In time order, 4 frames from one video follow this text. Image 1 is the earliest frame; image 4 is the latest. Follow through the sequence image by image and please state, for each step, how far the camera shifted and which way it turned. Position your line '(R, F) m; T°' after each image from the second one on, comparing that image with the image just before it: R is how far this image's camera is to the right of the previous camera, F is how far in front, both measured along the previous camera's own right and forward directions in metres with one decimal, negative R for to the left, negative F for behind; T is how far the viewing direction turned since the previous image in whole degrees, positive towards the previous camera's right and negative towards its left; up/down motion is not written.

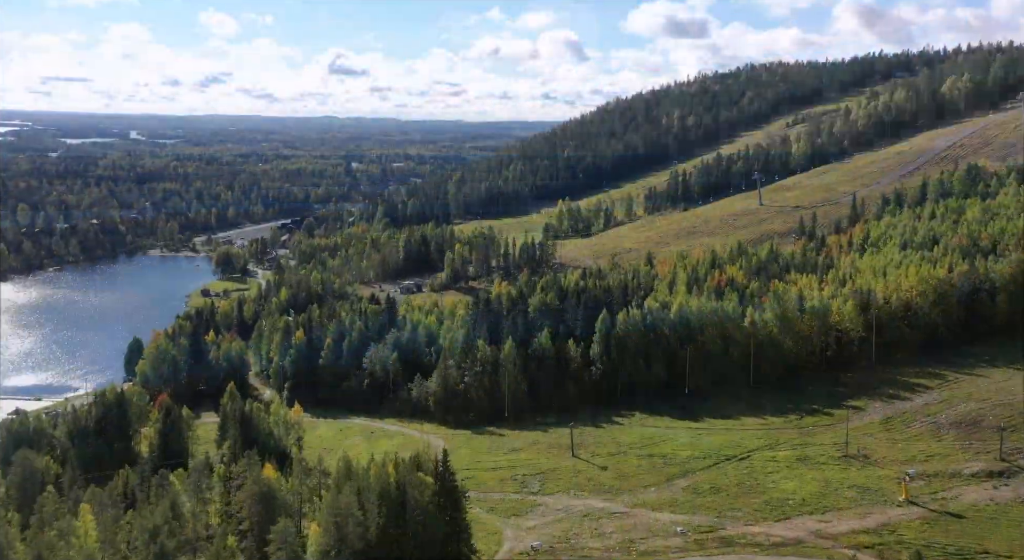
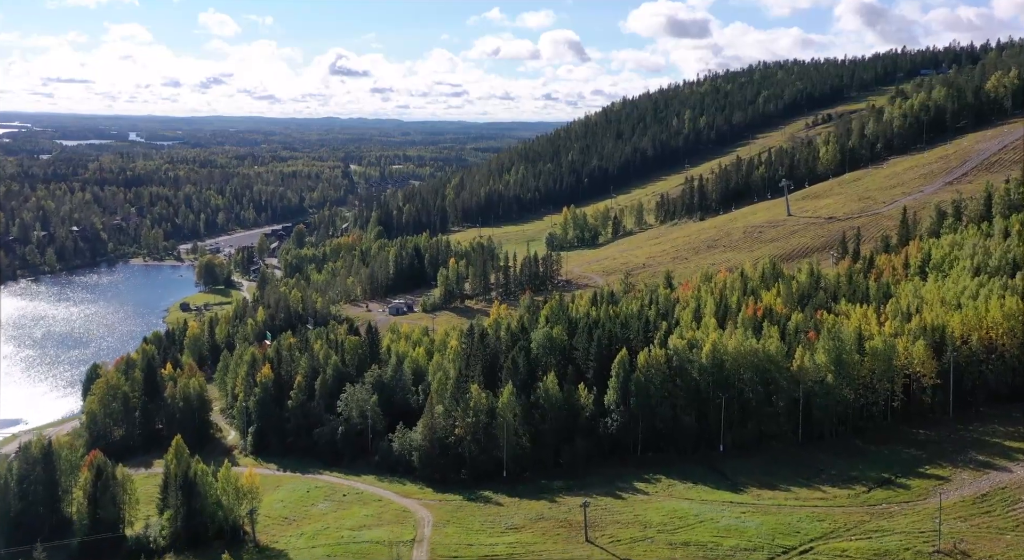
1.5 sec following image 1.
(+0.2, +12.7) m; 0°
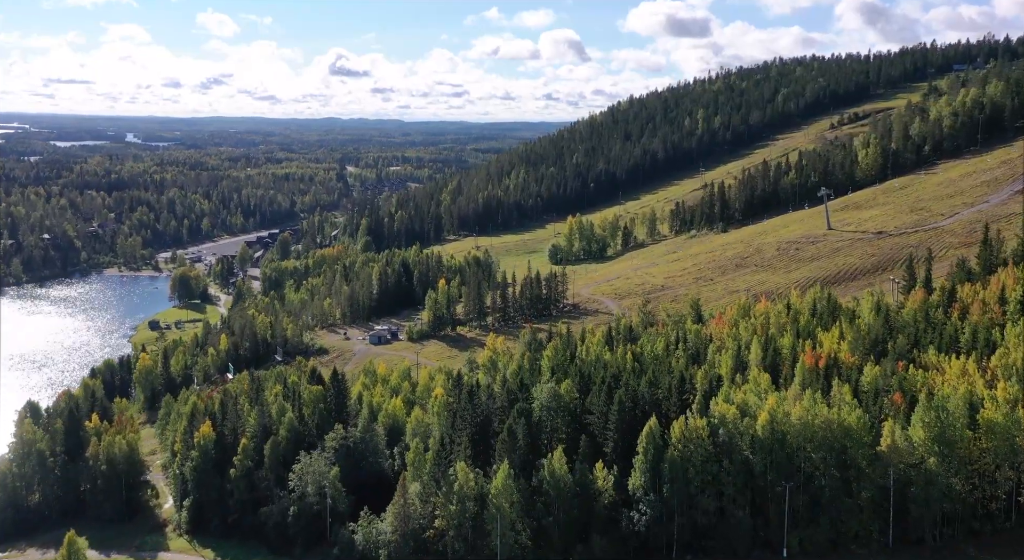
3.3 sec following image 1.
(+0.3, +15.3) m; 0°
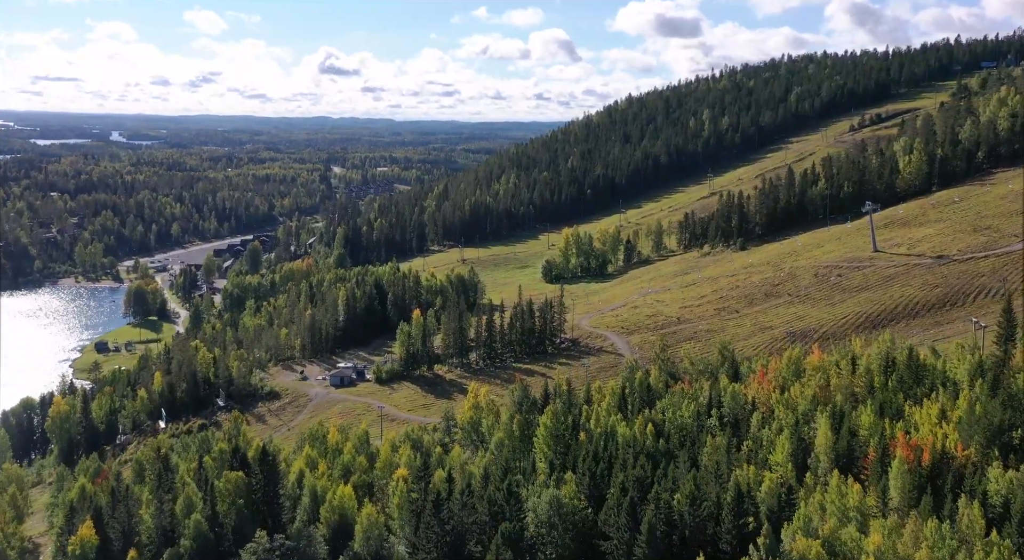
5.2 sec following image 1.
(+0.3, +16.2) m; +1°
